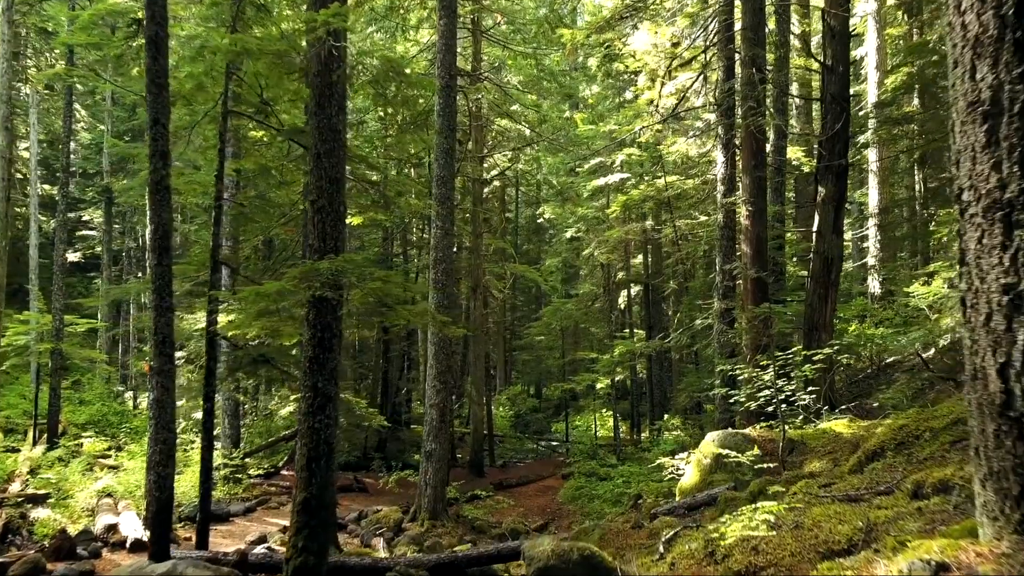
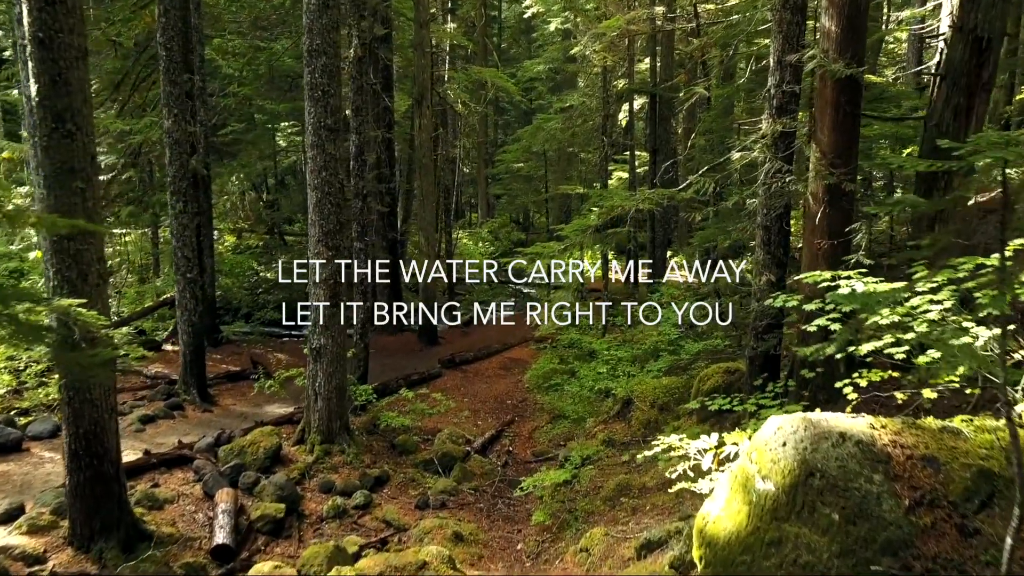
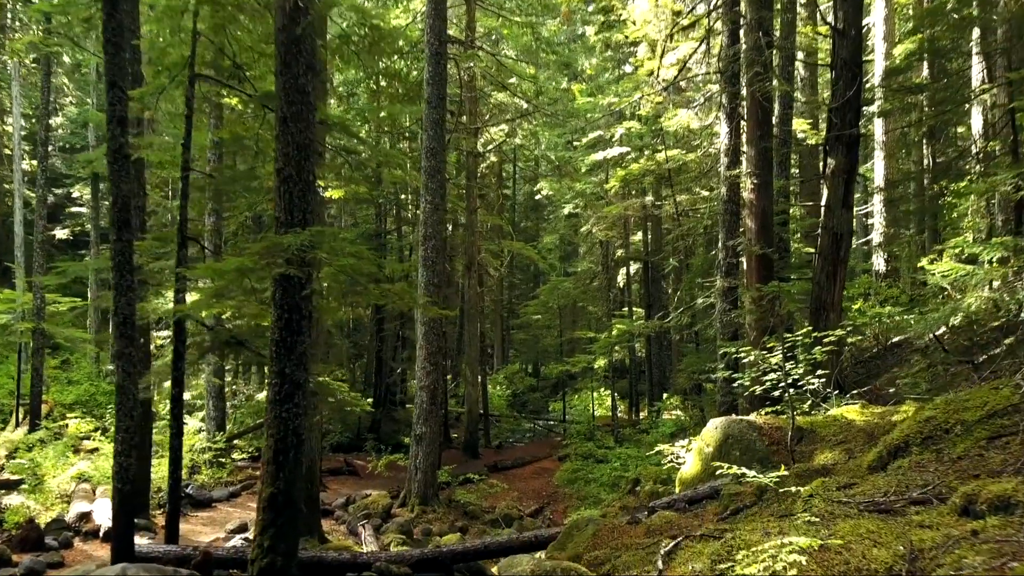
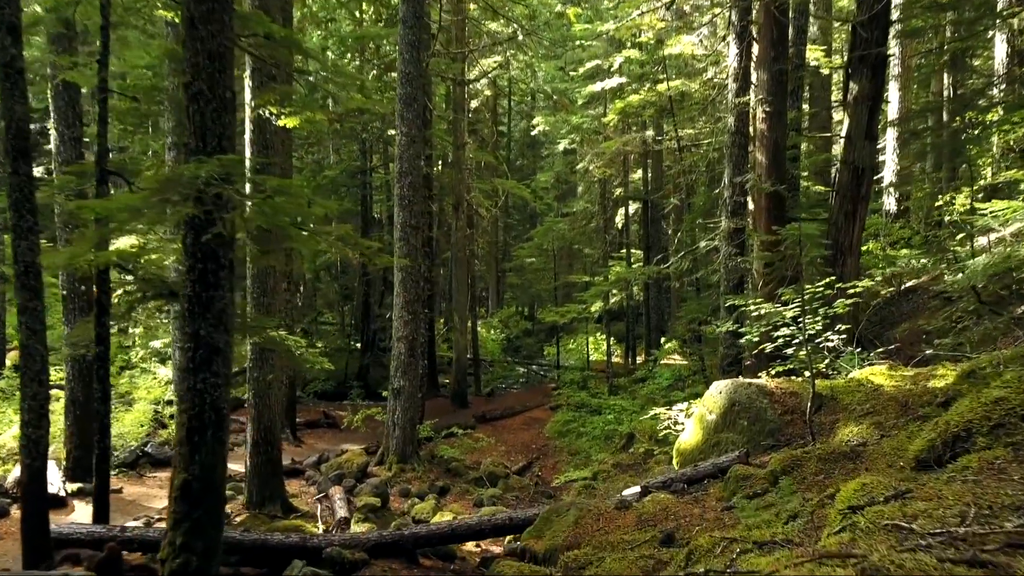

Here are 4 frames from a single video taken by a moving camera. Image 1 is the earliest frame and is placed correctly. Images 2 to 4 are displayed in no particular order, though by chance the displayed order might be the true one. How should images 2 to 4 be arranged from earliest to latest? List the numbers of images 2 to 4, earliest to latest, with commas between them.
3, 4, 2
